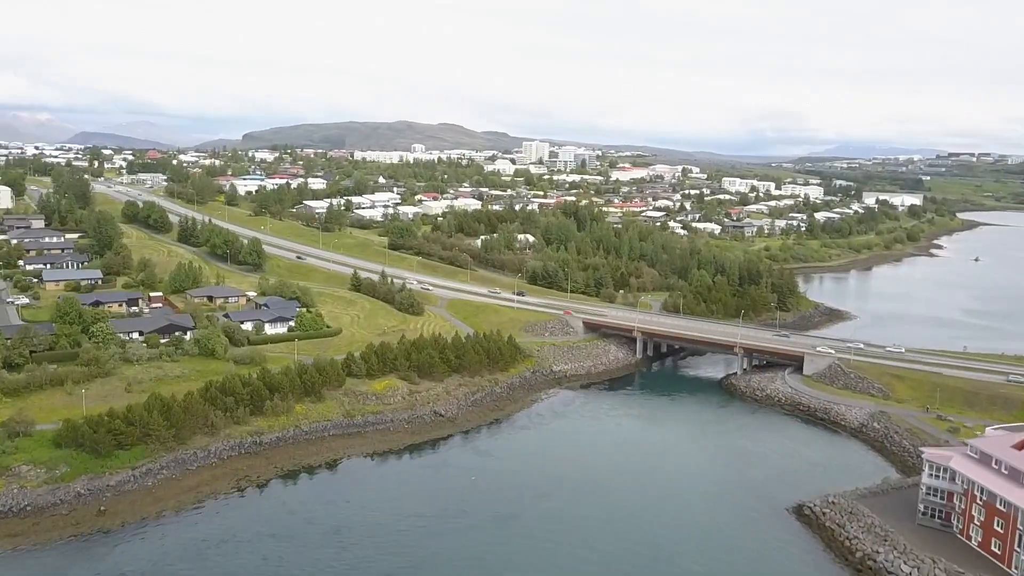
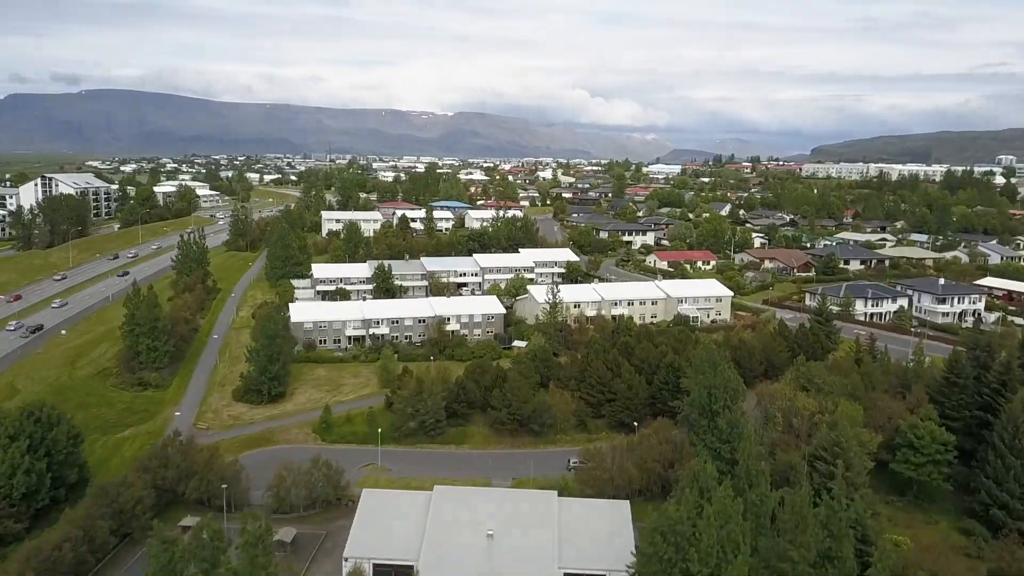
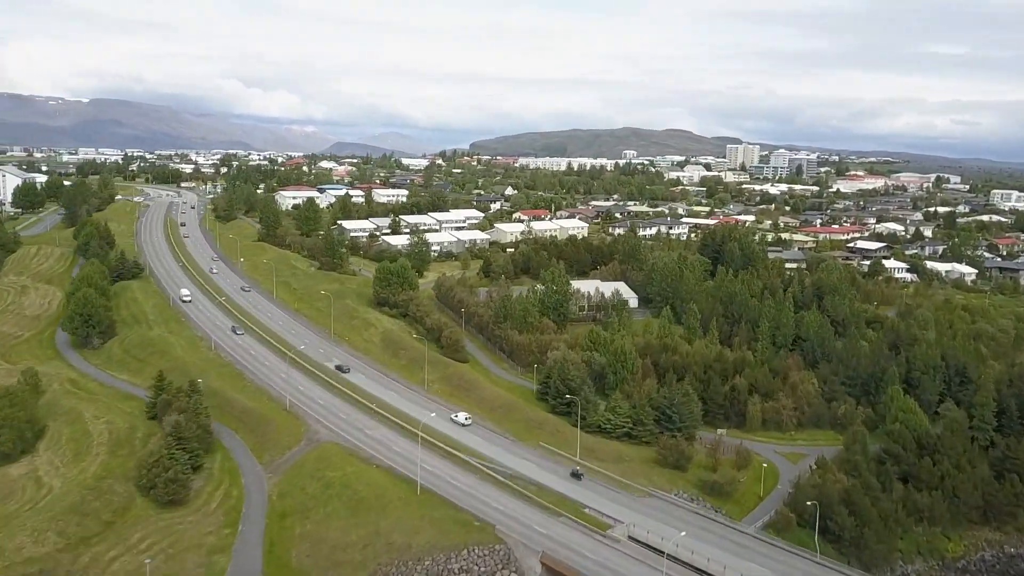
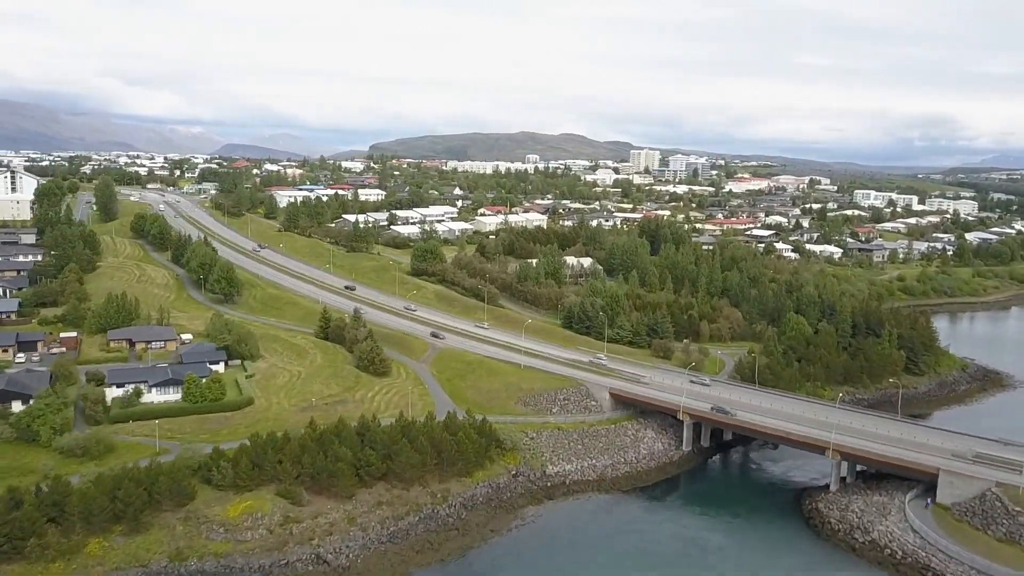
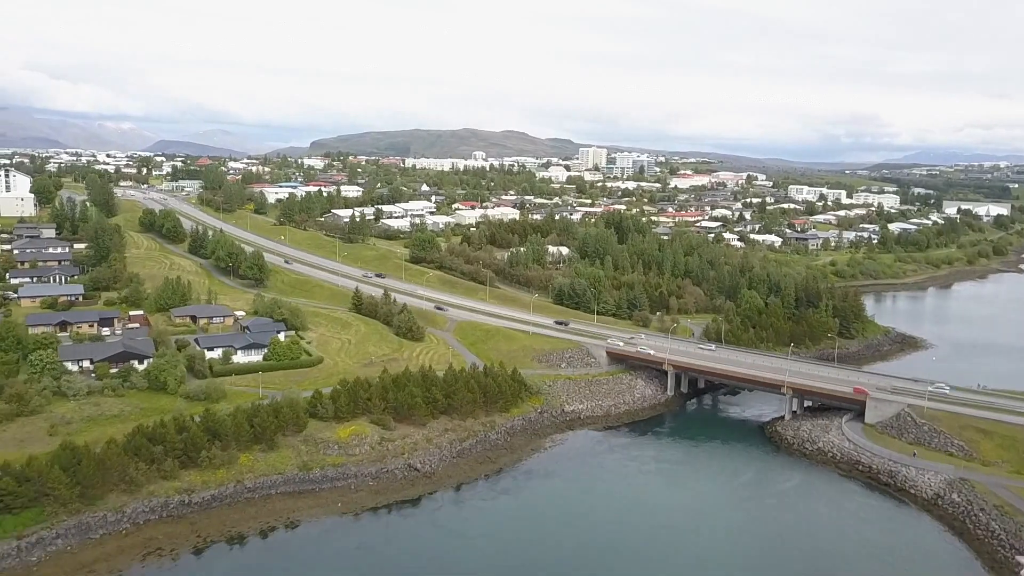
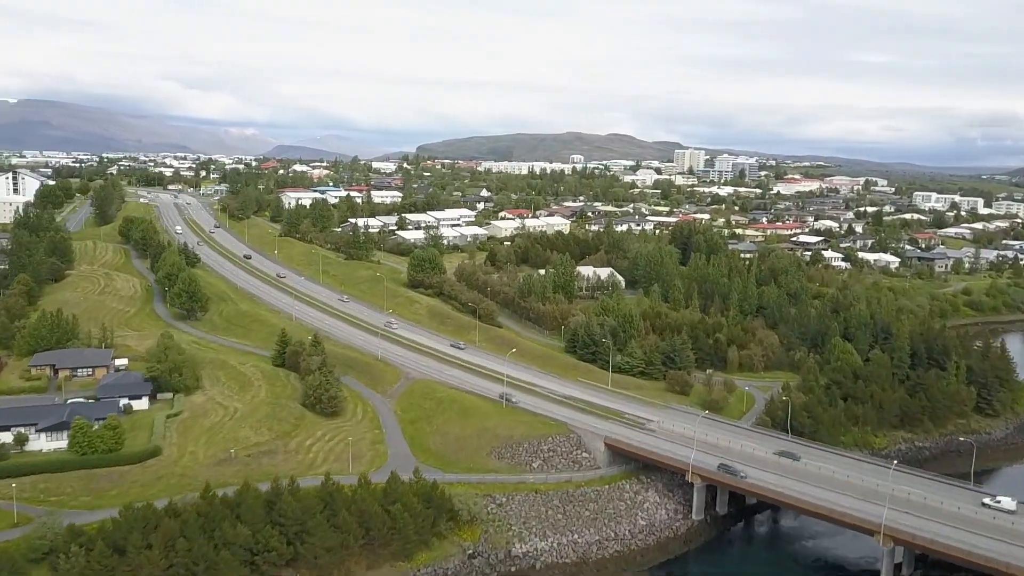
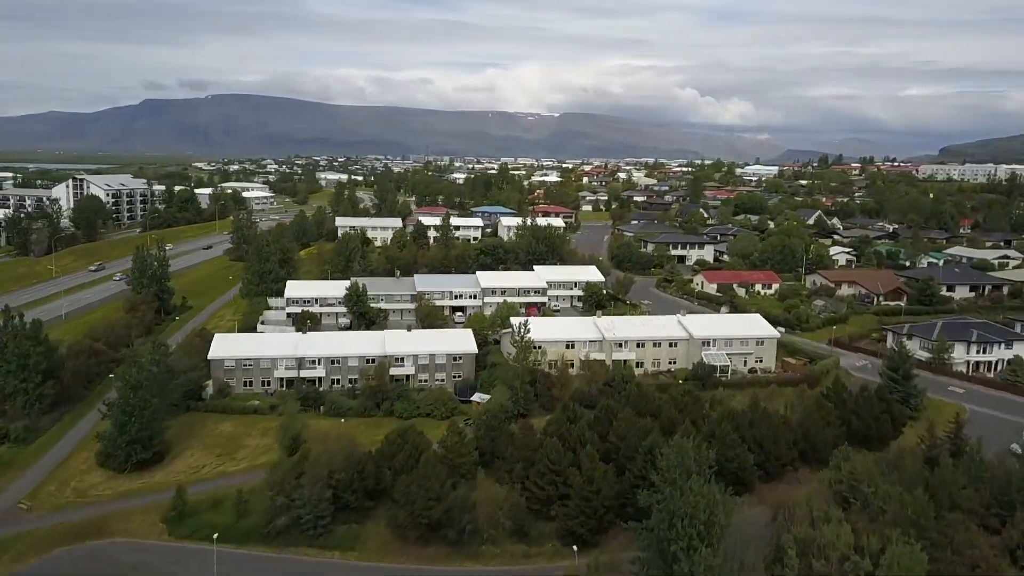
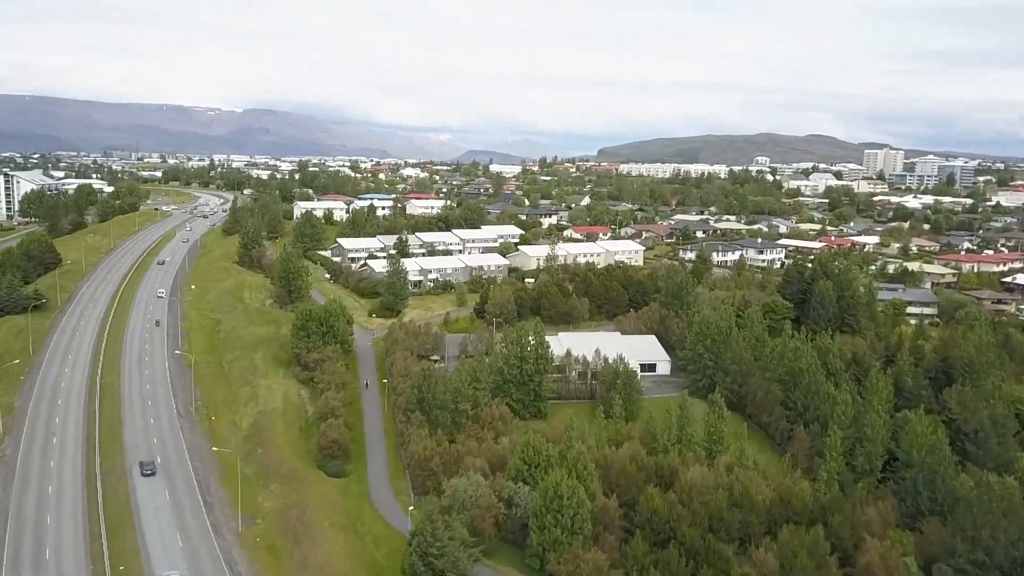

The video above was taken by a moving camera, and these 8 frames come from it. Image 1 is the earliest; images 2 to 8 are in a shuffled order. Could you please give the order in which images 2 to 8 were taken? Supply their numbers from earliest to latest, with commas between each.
5, 4, 6, 3, 8, 2, 7
